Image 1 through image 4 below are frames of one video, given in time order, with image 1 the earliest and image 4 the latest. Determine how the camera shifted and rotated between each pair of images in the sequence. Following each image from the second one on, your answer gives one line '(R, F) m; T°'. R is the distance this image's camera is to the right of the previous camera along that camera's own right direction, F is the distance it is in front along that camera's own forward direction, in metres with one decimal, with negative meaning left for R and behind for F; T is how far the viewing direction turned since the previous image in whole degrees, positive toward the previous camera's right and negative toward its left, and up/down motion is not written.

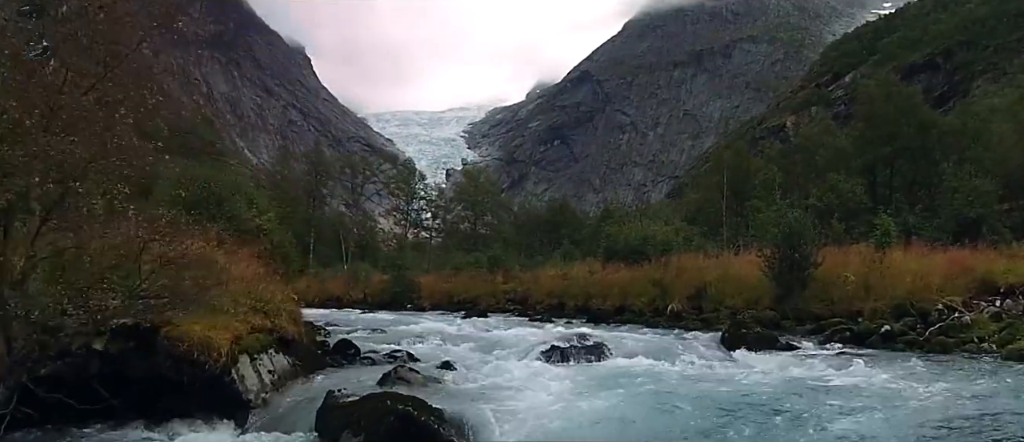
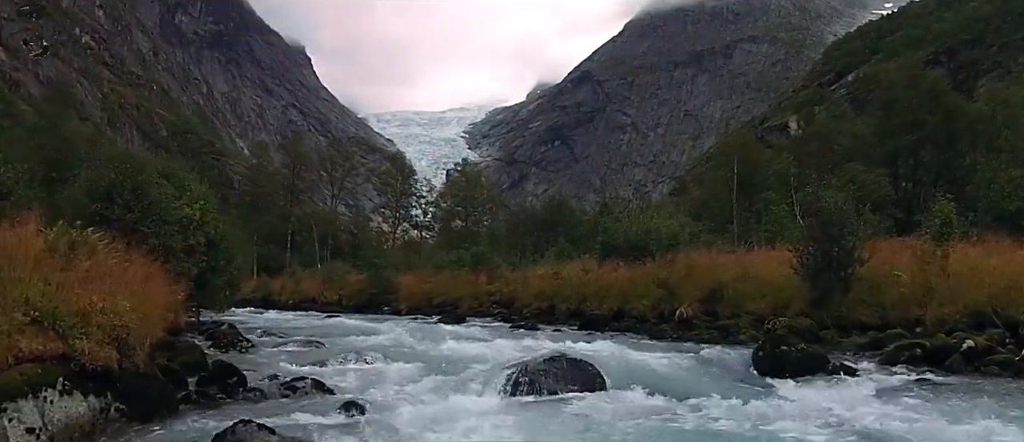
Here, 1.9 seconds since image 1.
(+0.8, +4.6) m; 0°
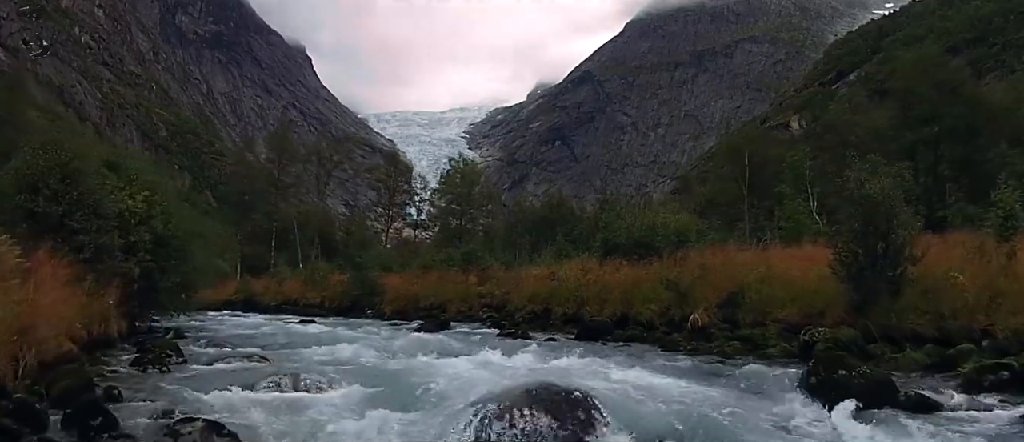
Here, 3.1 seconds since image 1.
(+0.4, +3.1) m; 0°
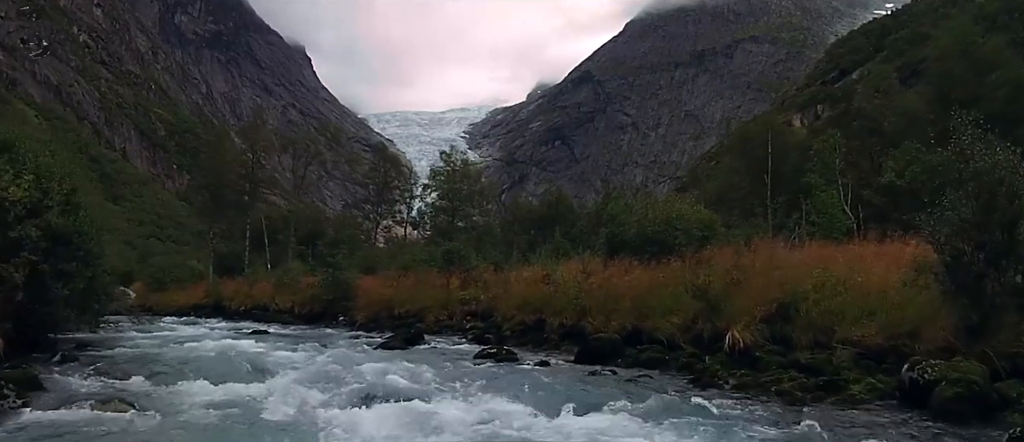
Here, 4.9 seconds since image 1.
(+0.4, +4.6) m; 0°
